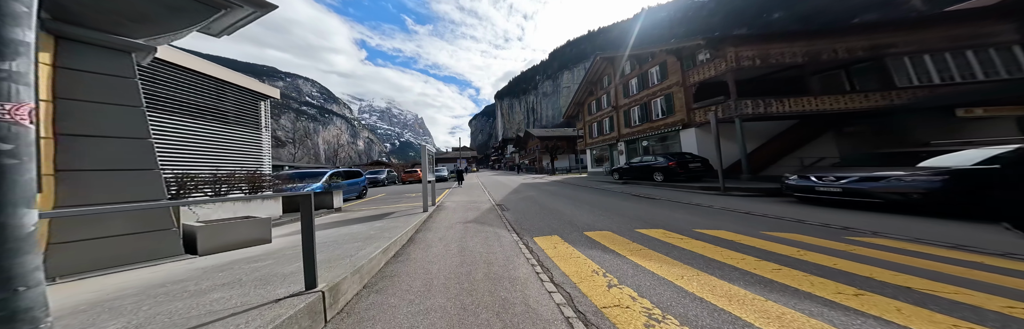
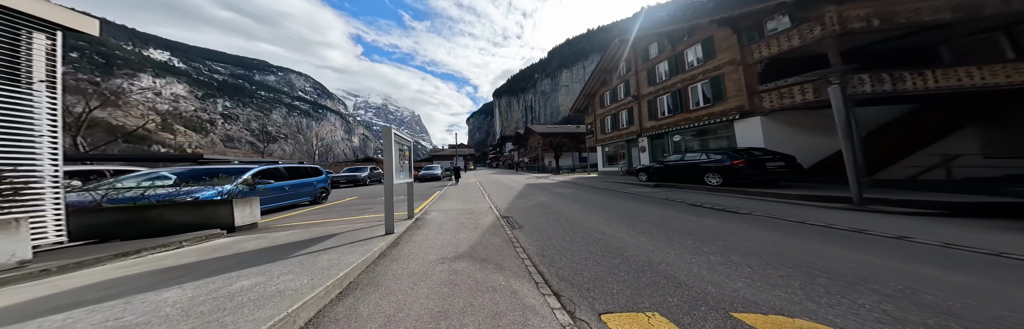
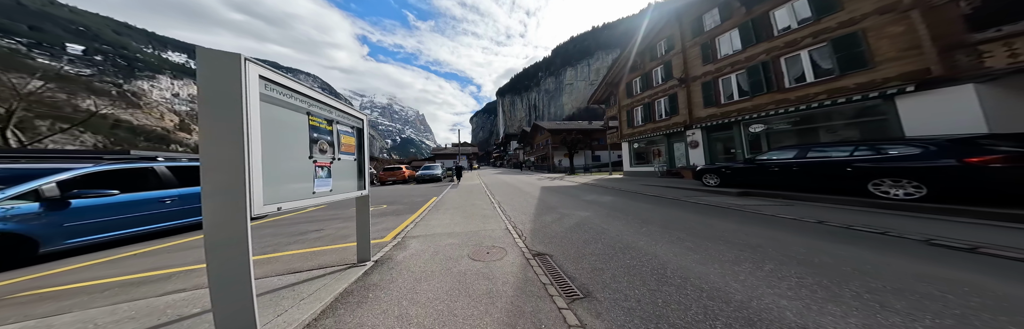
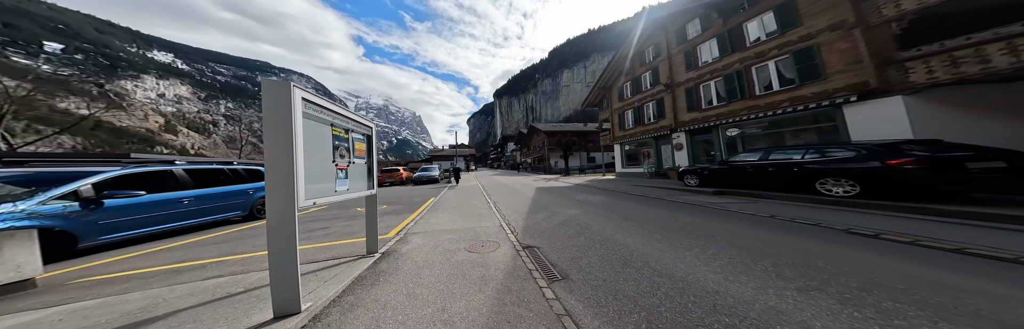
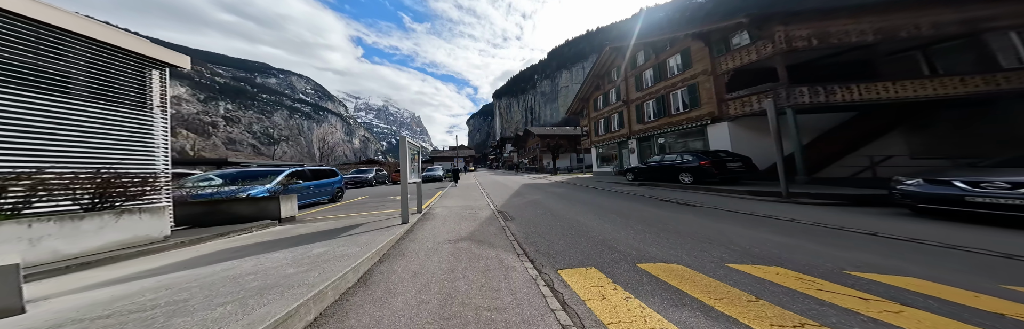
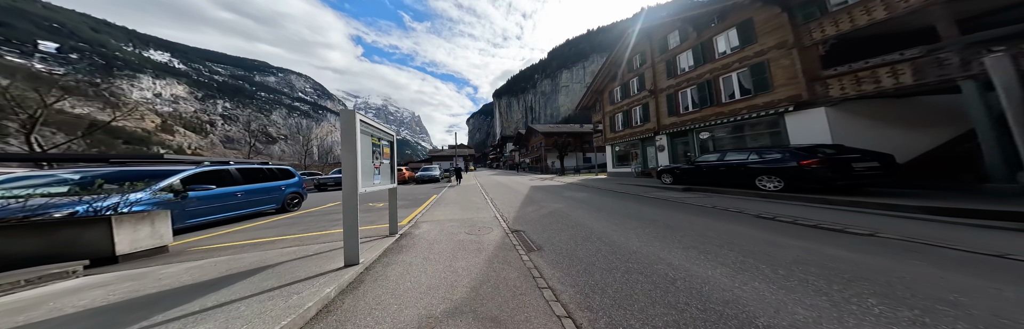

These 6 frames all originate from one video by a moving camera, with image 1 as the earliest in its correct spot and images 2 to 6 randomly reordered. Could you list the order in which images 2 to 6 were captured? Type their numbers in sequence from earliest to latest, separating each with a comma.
5, 2, 6, 4, 3
